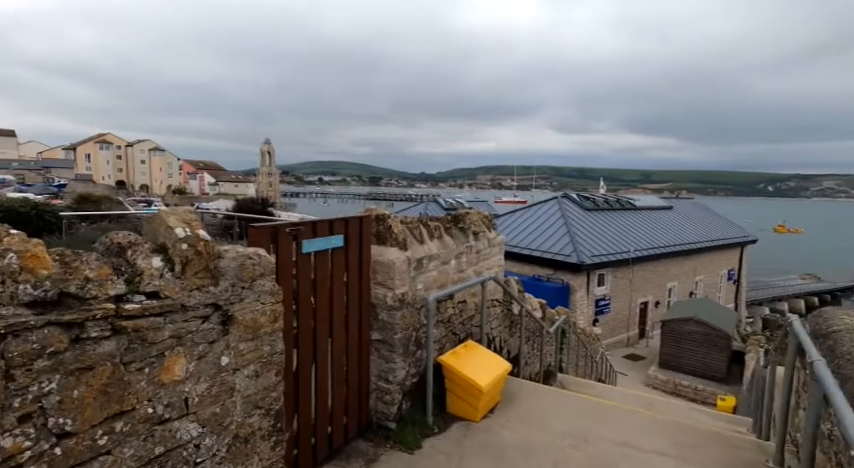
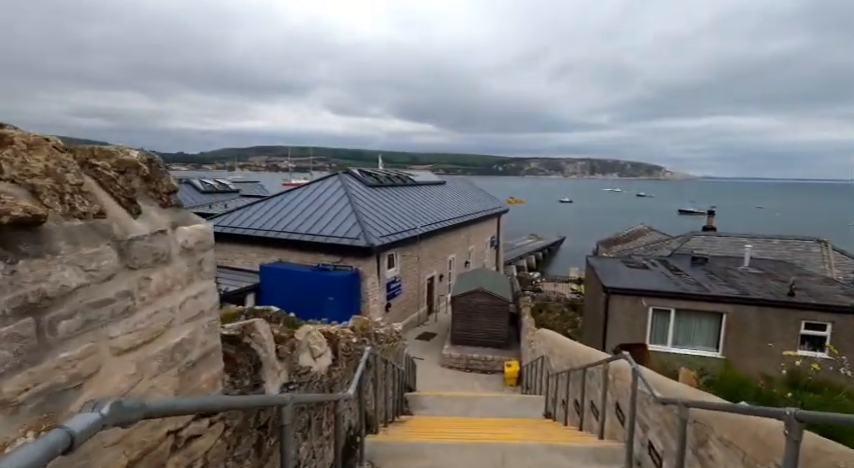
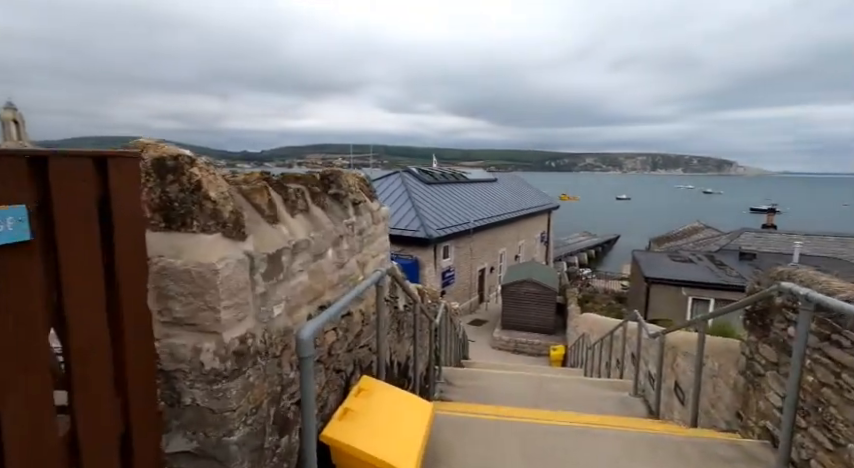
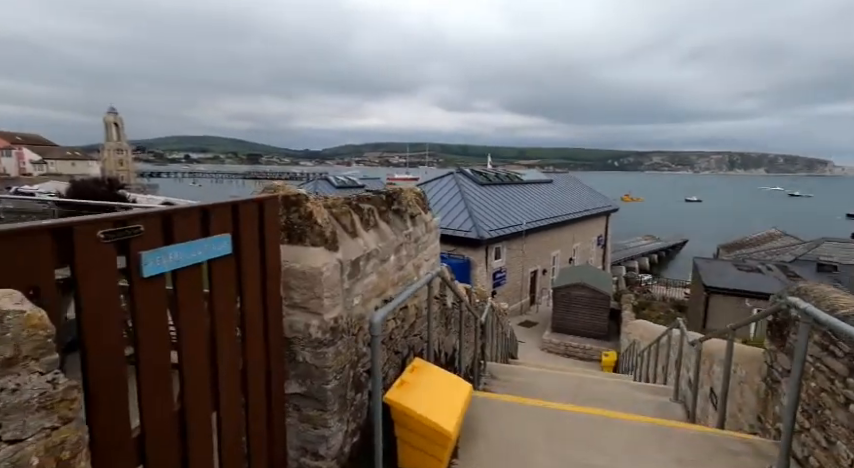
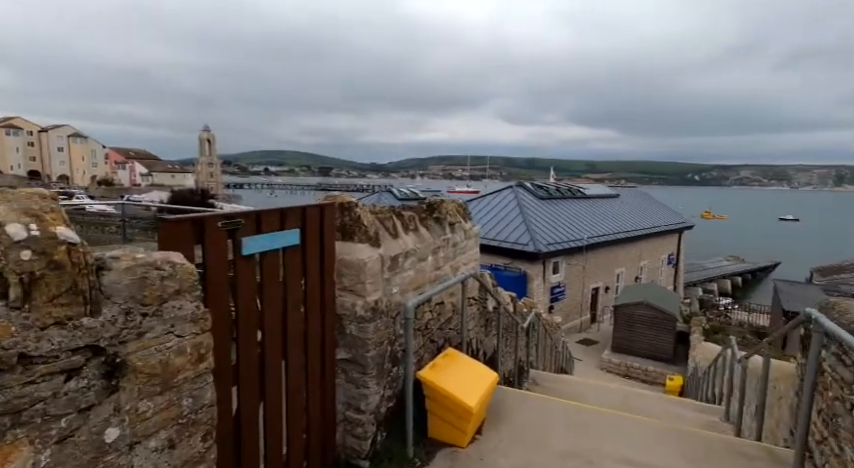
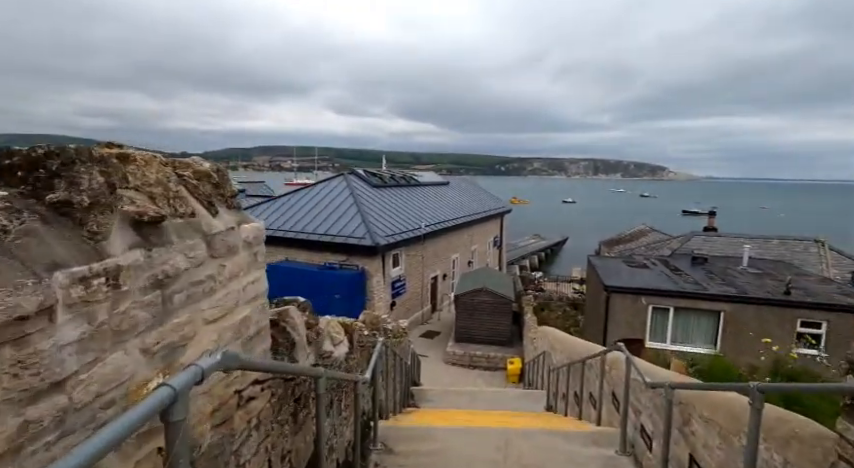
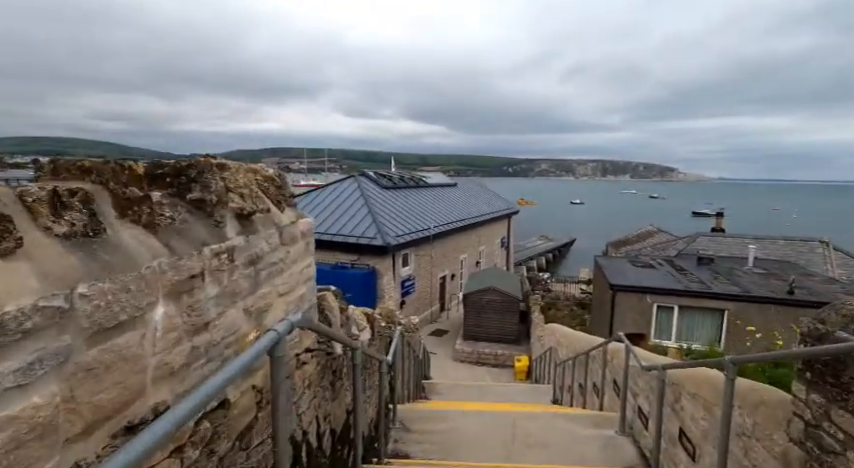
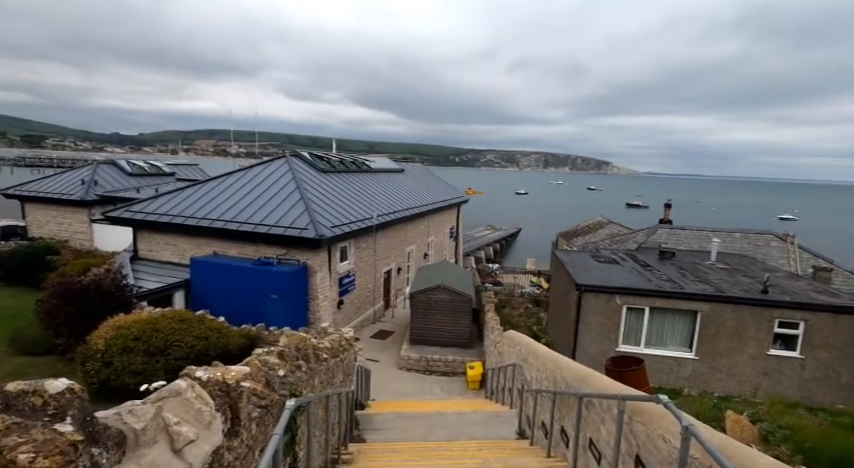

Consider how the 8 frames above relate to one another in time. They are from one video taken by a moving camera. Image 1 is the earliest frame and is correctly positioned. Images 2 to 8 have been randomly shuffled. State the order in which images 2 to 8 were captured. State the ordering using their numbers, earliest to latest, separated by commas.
5, 4, 3, 7, 6, 2, 8
